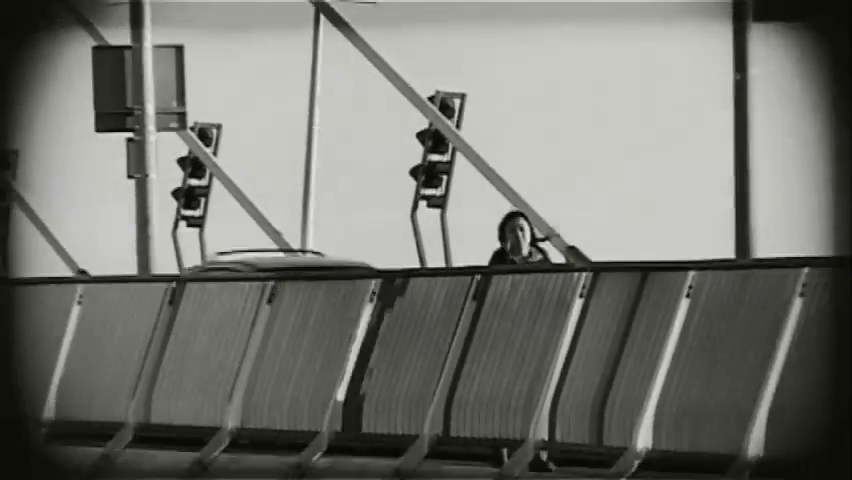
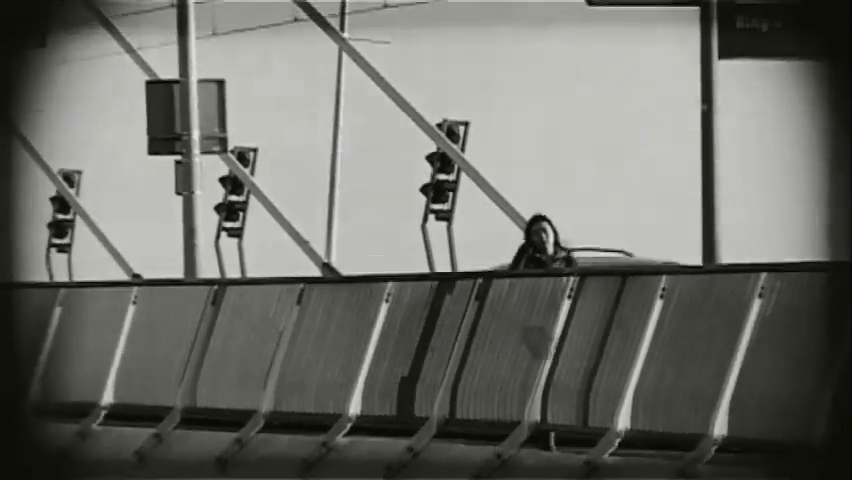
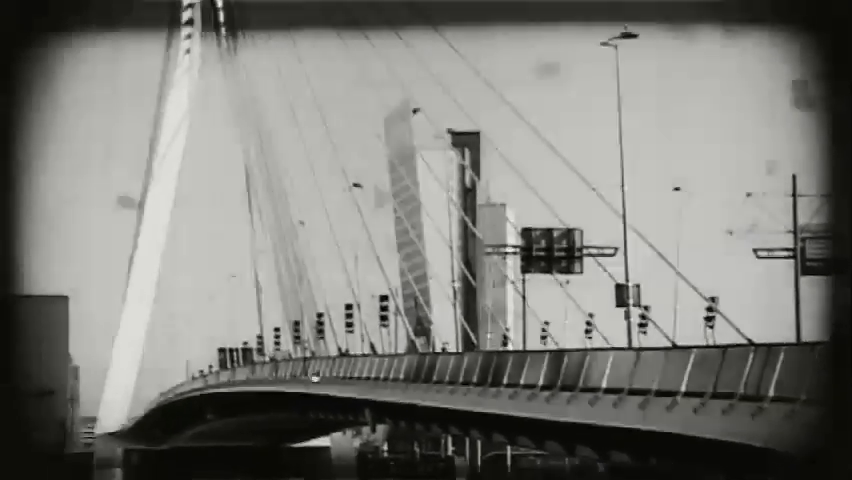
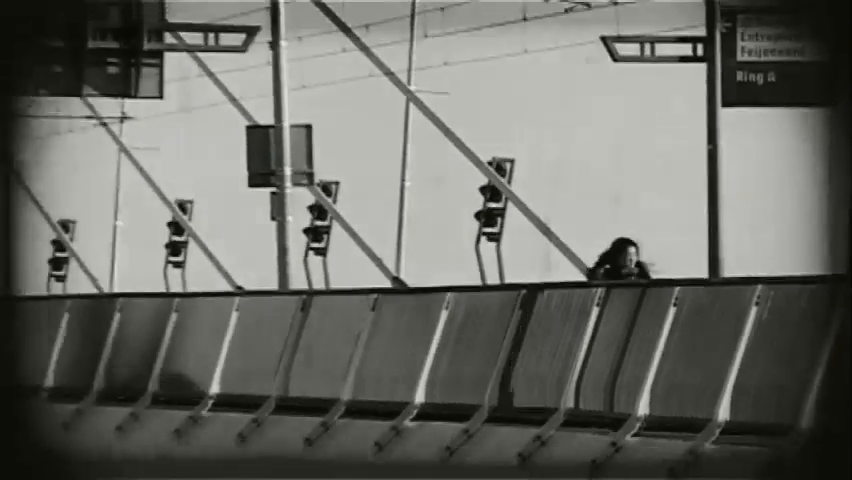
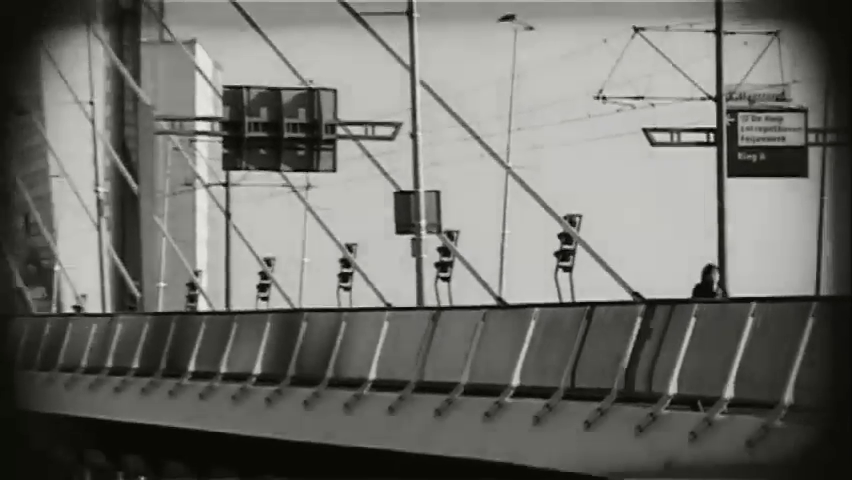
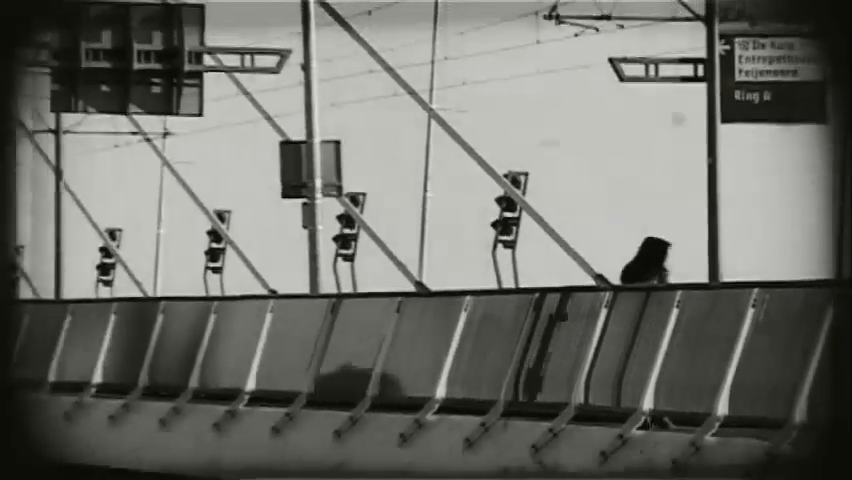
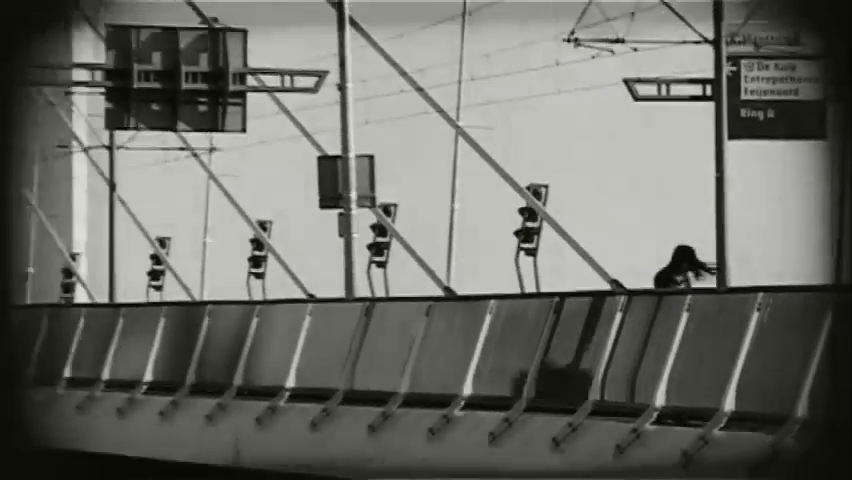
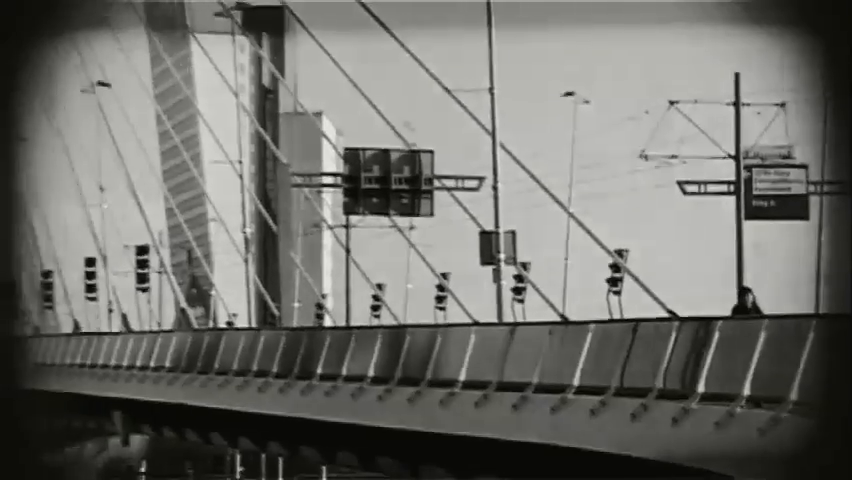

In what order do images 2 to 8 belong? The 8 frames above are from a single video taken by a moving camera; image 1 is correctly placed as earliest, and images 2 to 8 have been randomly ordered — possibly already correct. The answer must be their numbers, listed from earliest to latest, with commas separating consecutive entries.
2, 4, 6, 7, 5, 8, 3
